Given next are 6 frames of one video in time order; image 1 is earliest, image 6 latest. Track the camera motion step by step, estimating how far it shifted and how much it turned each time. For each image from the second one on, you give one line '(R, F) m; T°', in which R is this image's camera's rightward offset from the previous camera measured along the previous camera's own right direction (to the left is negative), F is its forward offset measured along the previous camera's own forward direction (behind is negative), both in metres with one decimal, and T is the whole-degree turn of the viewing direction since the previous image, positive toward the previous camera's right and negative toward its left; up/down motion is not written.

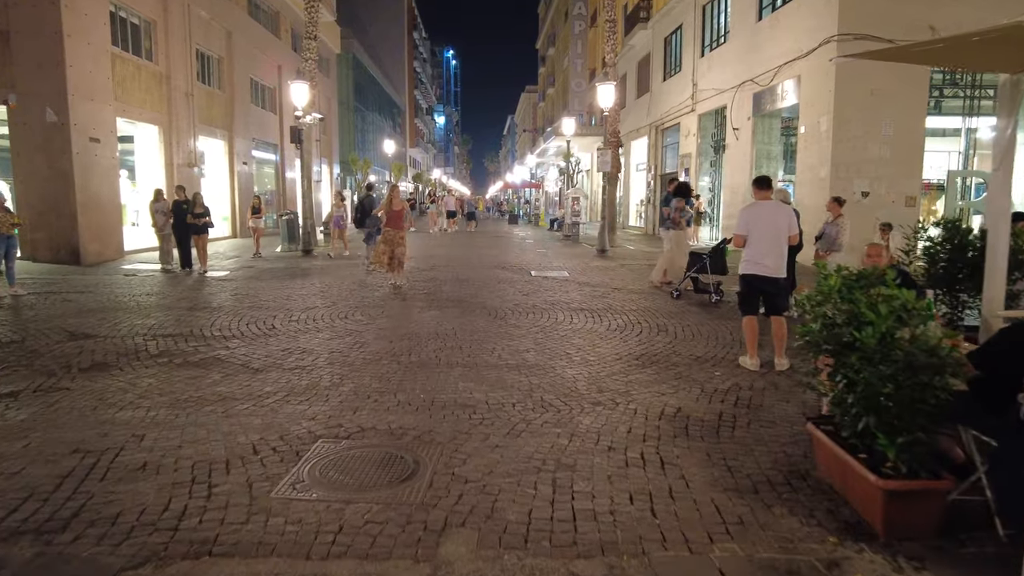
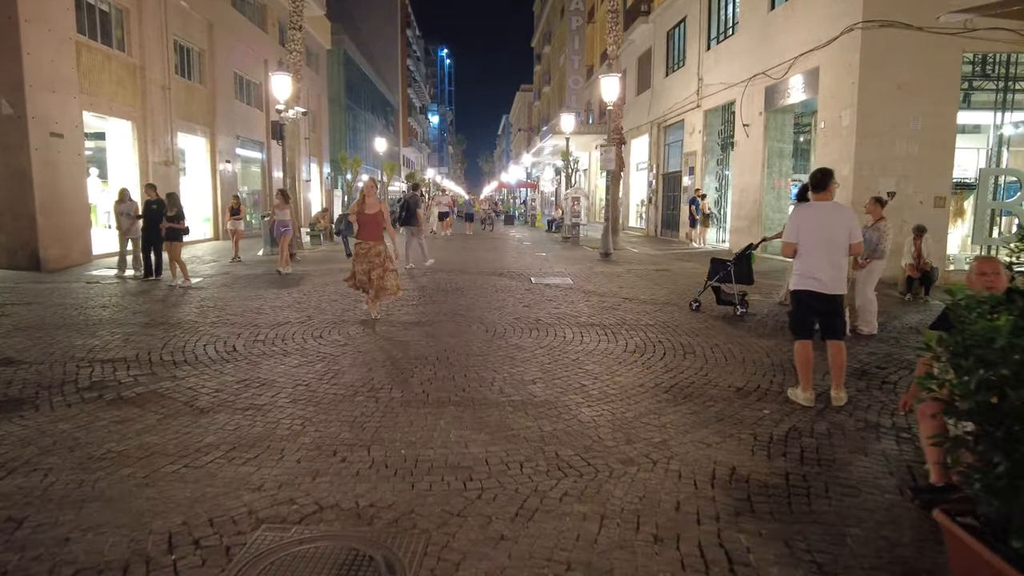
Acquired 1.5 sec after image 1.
(-0.1, +1.2) m; 0°
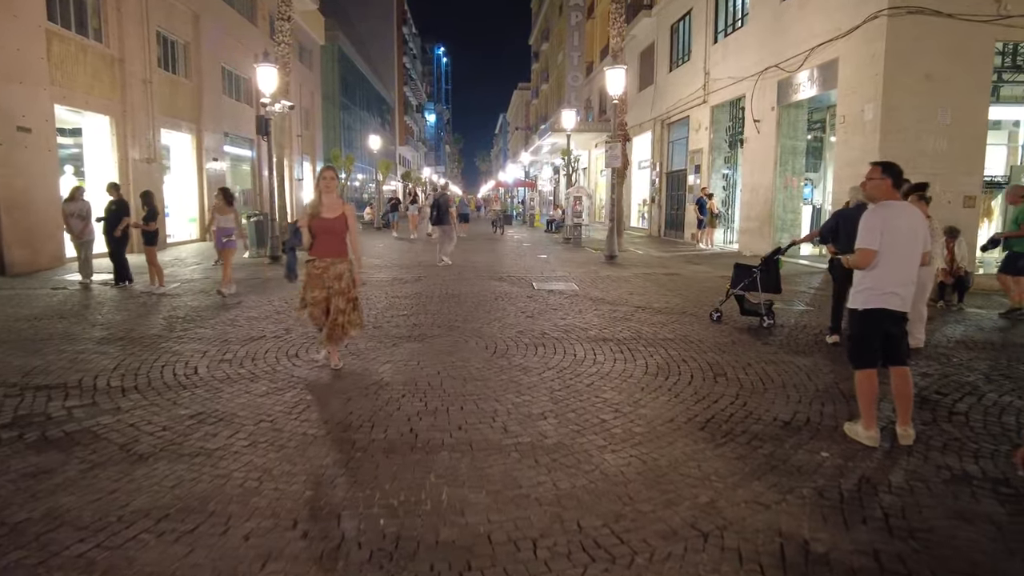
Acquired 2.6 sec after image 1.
(-0.1, +0.9) m; 0°
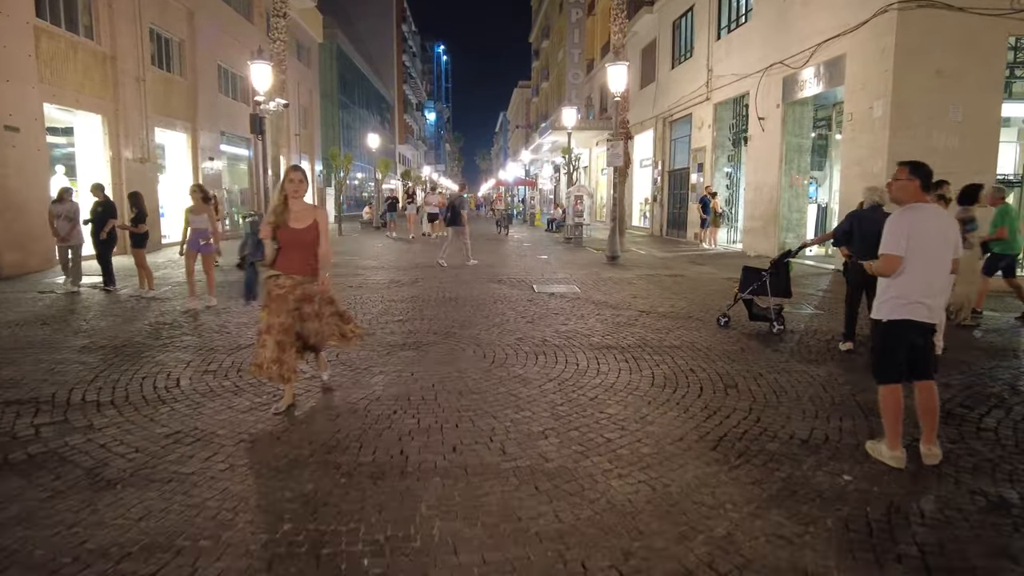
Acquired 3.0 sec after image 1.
(0.0, +0.3) m; 0°
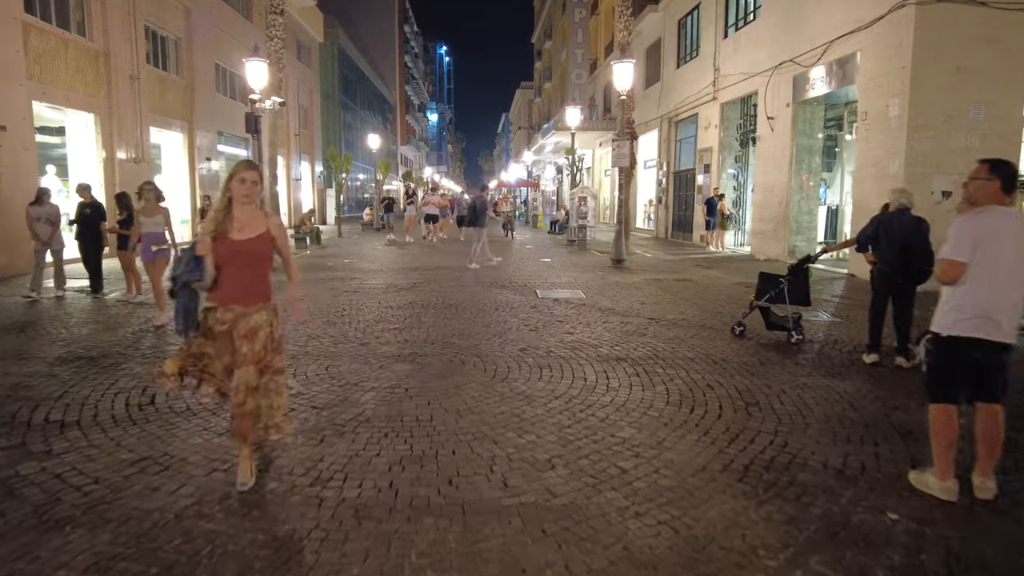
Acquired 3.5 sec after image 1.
(0.0, +0.5) m; 0°
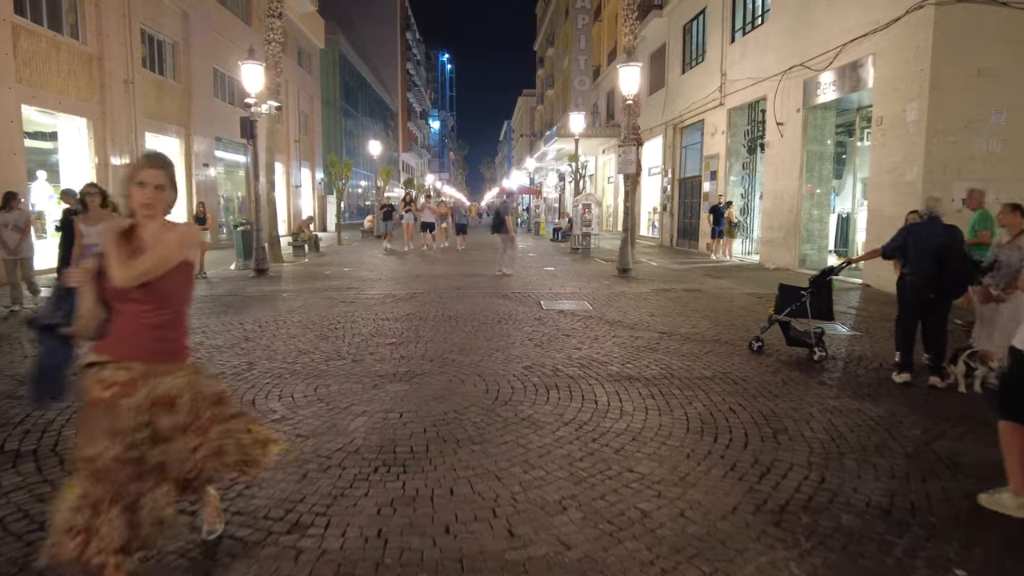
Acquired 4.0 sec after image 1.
(0.0, +0.5) m; 0°
